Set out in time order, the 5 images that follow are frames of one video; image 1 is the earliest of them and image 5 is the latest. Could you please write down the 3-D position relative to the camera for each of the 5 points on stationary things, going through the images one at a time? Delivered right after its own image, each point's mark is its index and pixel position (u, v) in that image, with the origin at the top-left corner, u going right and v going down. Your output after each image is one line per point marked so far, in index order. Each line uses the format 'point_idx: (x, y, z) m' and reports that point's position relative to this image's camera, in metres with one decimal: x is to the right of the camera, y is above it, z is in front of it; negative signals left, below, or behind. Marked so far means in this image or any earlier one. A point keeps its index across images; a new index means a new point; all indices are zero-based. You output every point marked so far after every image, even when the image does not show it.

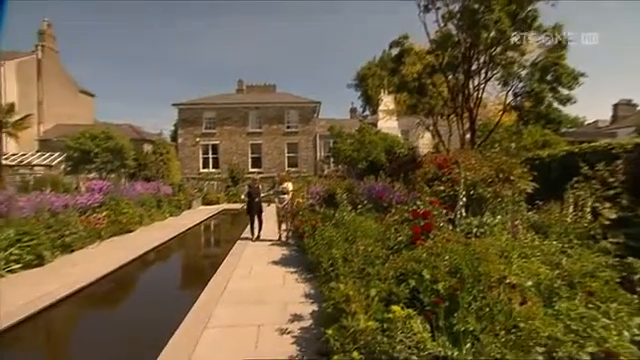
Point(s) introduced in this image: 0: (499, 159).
0: (+4.0, +0.5, +7.5) m
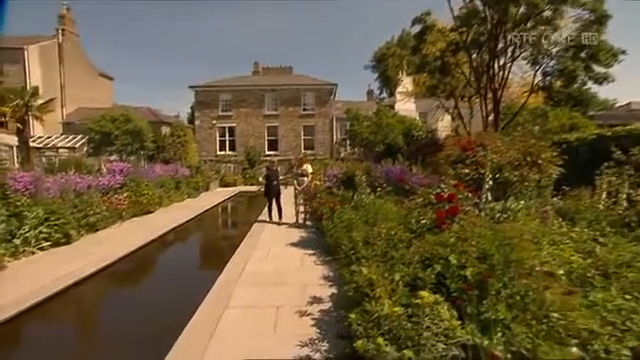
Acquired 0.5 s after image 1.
0: (+4.4, +0.8, +7.1) m
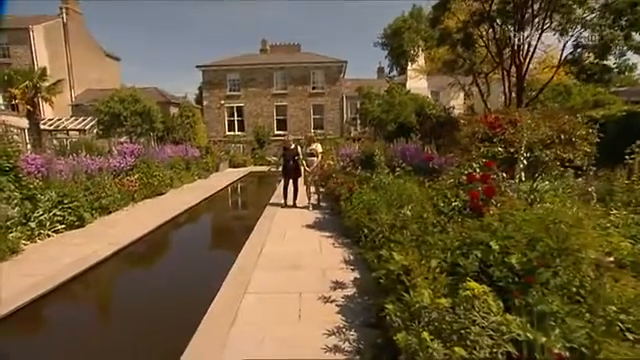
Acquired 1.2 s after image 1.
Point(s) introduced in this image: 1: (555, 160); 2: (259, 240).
0: (+4.7, +1.3, +6.7) m
1: (+4.3, +0.4, +6.2) m
2: (-1.3, -1.3, +7.0) m
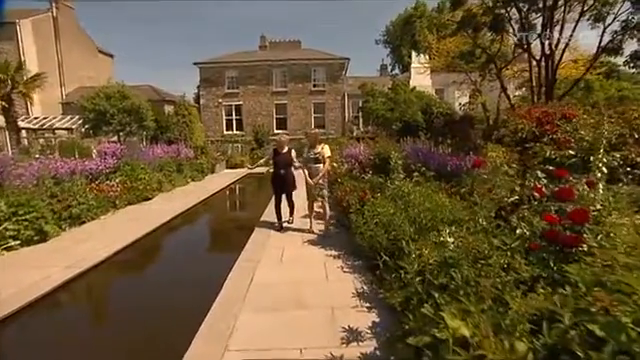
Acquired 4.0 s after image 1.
0: (+4.8, +1.1, +5.4) m
1: (+4.4, +0.2, +4.9) m
2: (-1.2, -1.4, +5.8) m
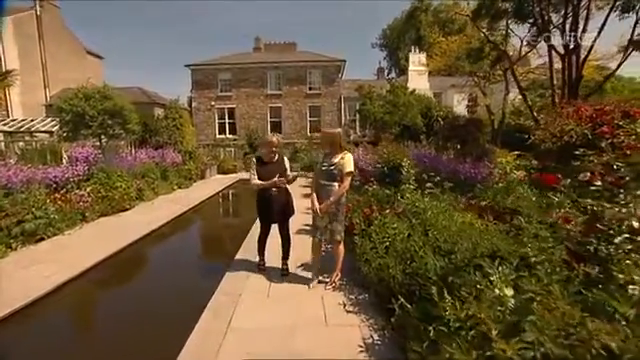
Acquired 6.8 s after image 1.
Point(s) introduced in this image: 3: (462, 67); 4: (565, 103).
0: (+4.8, +0.9, +4.4) m
1: (+4.4, 0.0, +3.8) m
2: (-1.2, -1.6, +4.6) m
3: (+6.9, +5.5, +16.3) m
4: (+5.9, +1.8, +8.2) m
